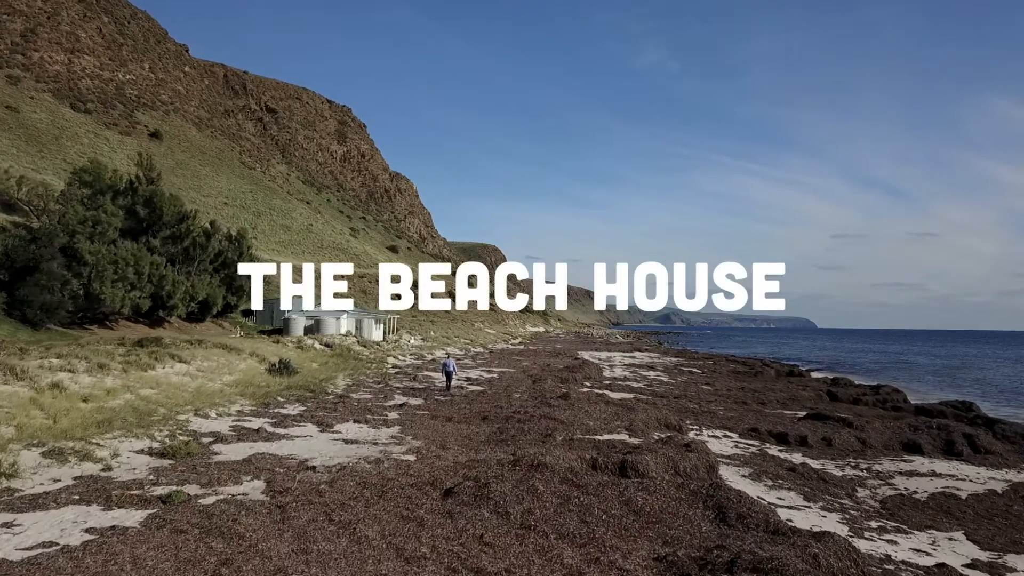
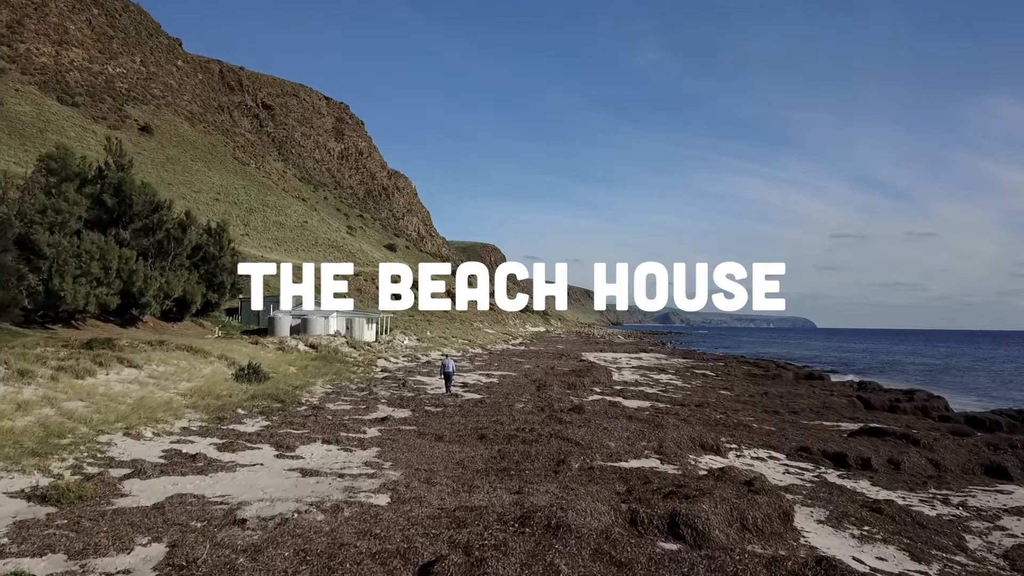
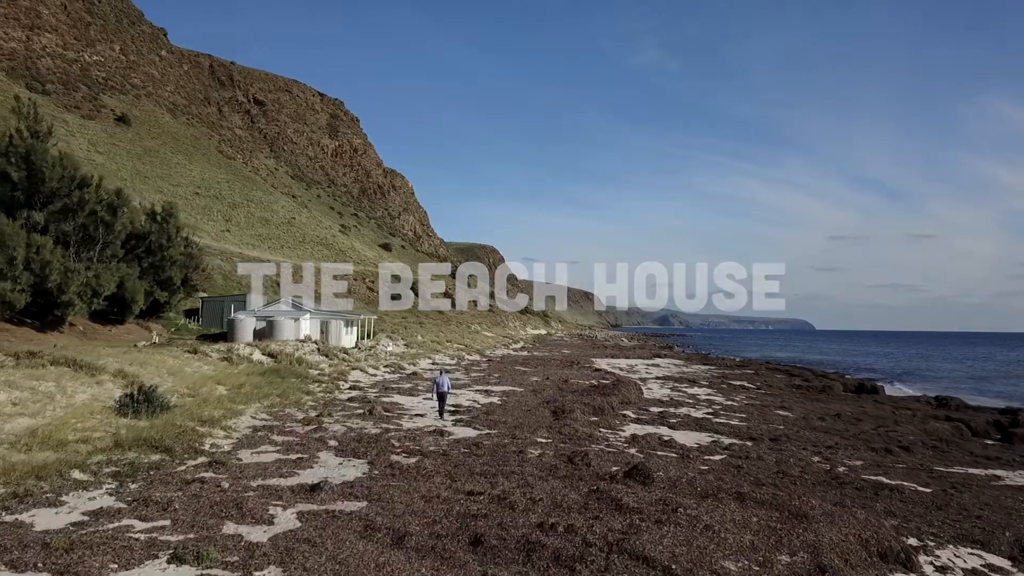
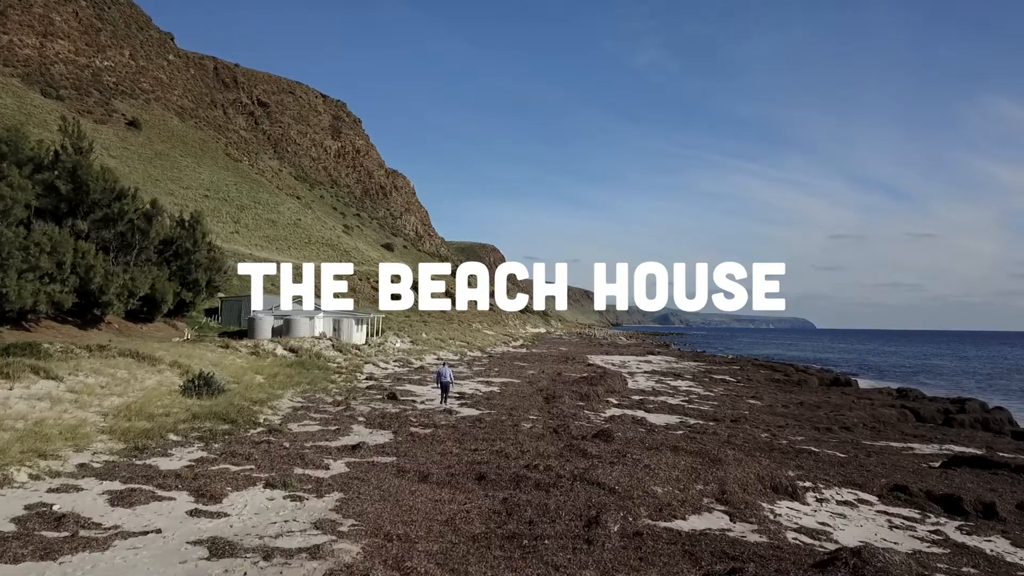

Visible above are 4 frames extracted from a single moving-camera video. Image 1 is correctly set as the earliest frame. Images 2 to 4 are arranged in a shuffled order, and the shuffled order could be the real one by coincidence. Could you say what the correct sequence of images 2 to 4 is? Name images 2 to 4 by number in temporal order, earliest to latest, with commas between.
2, 4, 3
